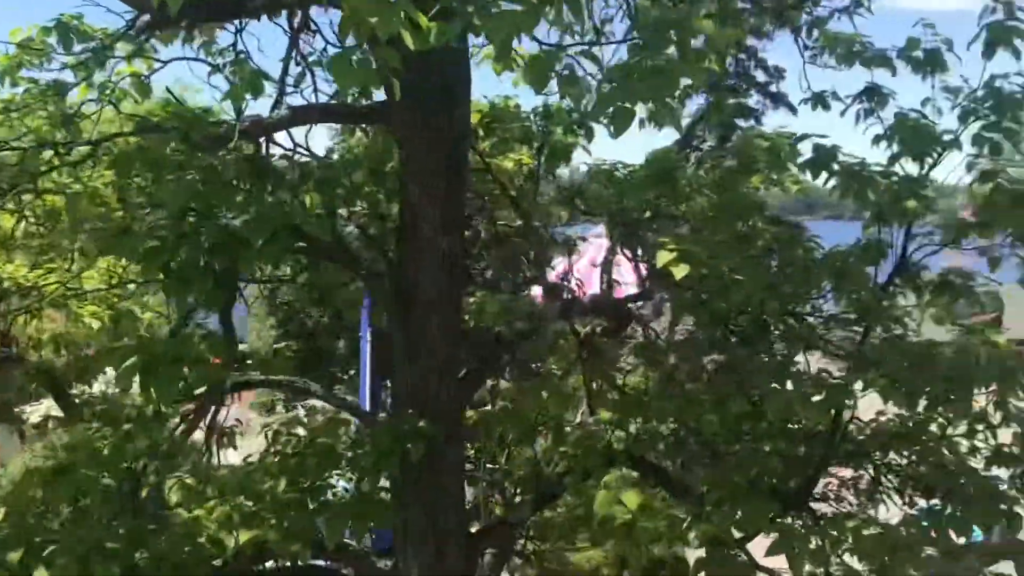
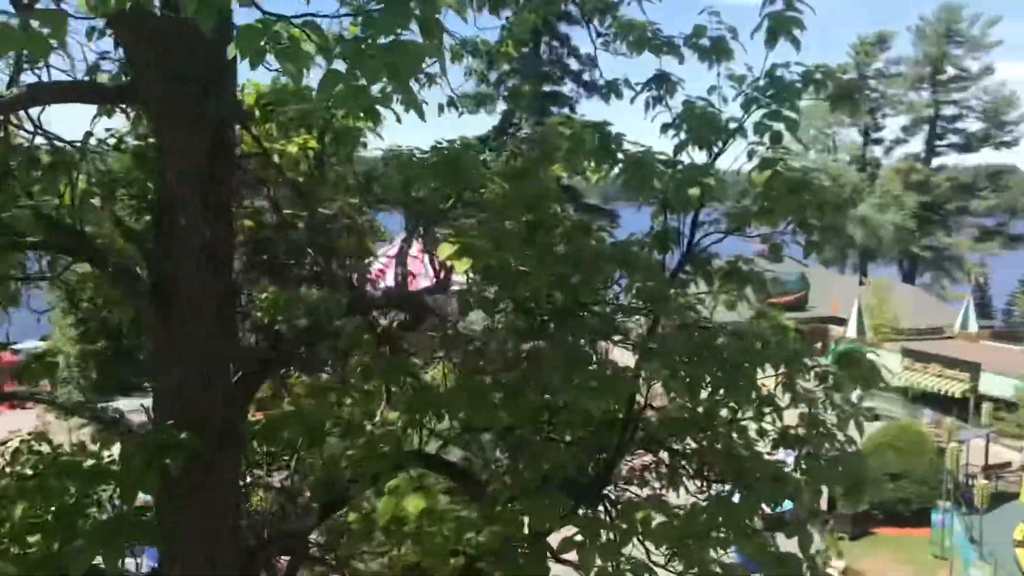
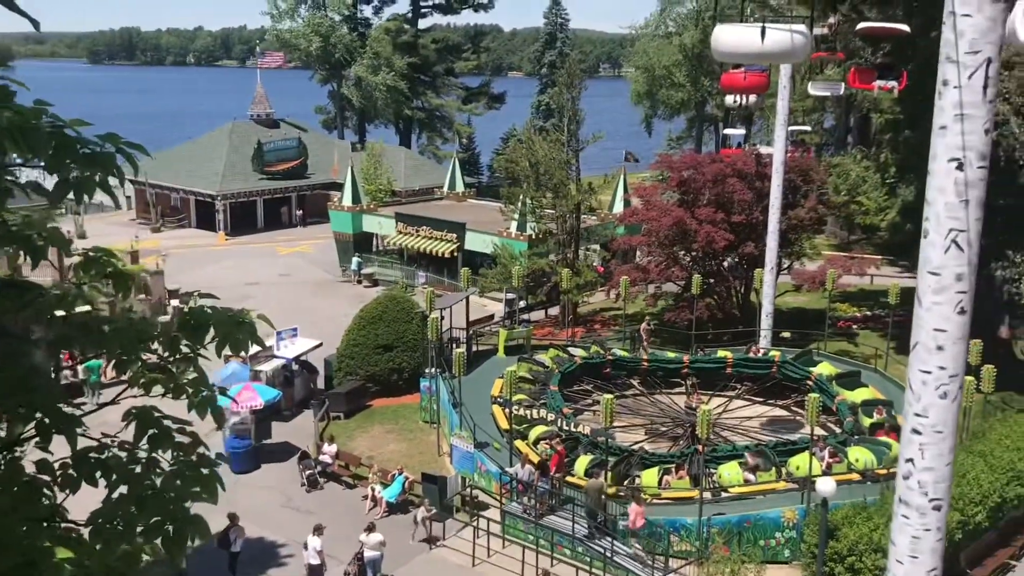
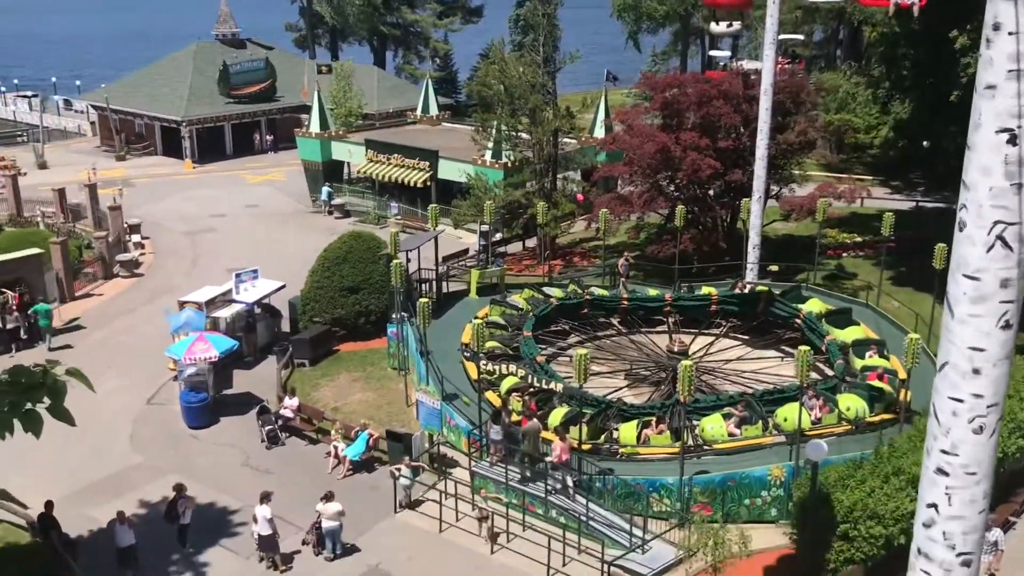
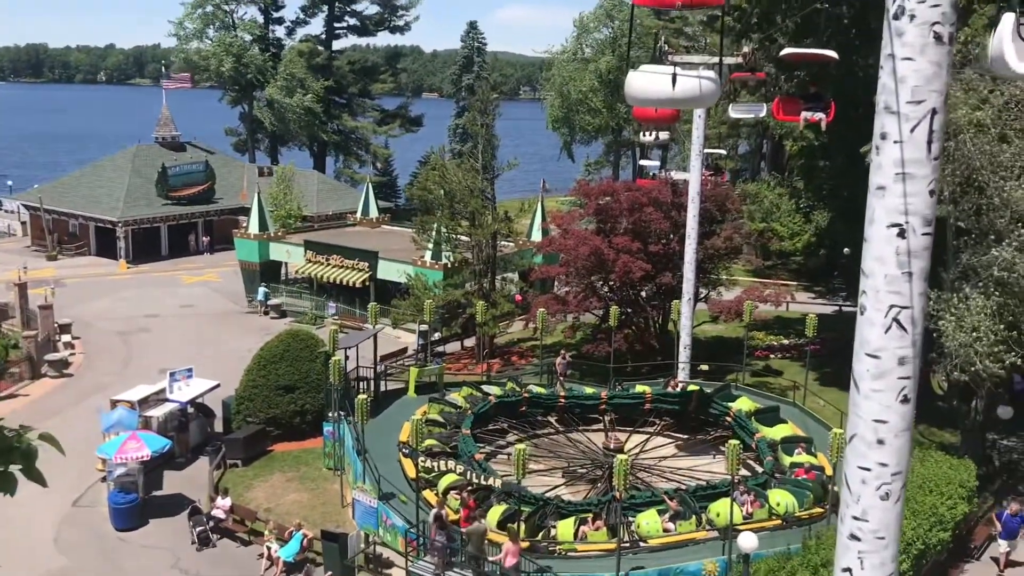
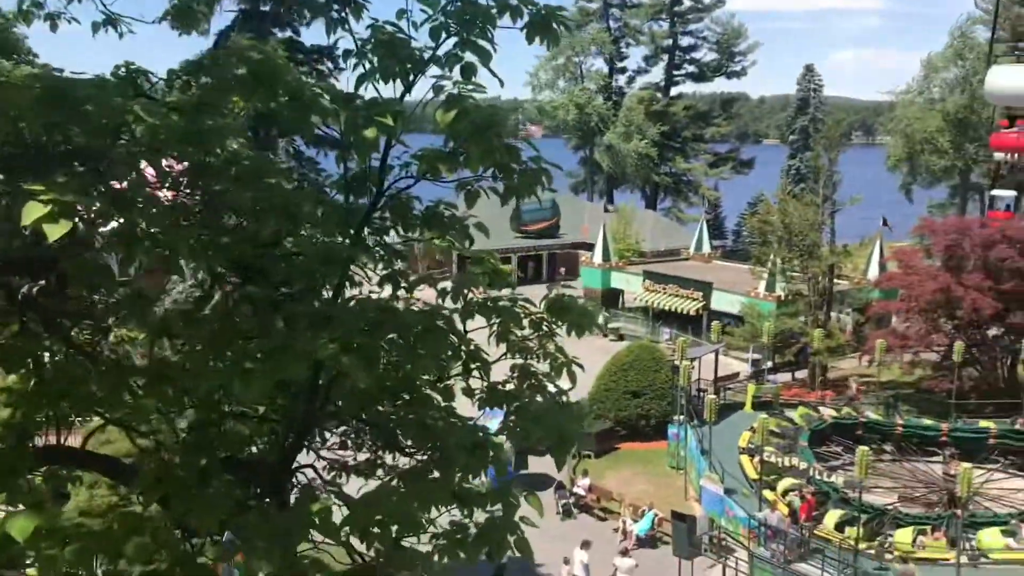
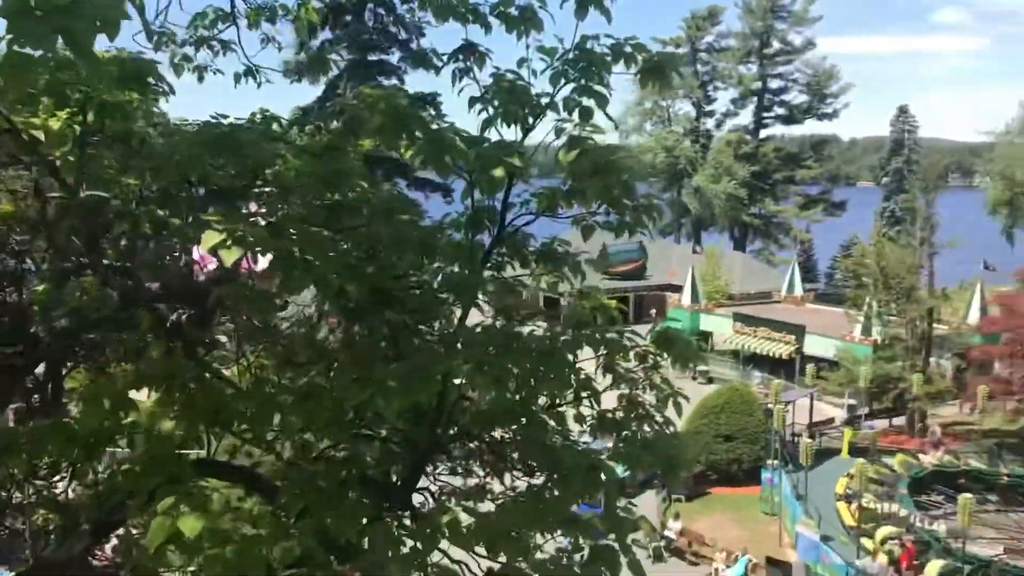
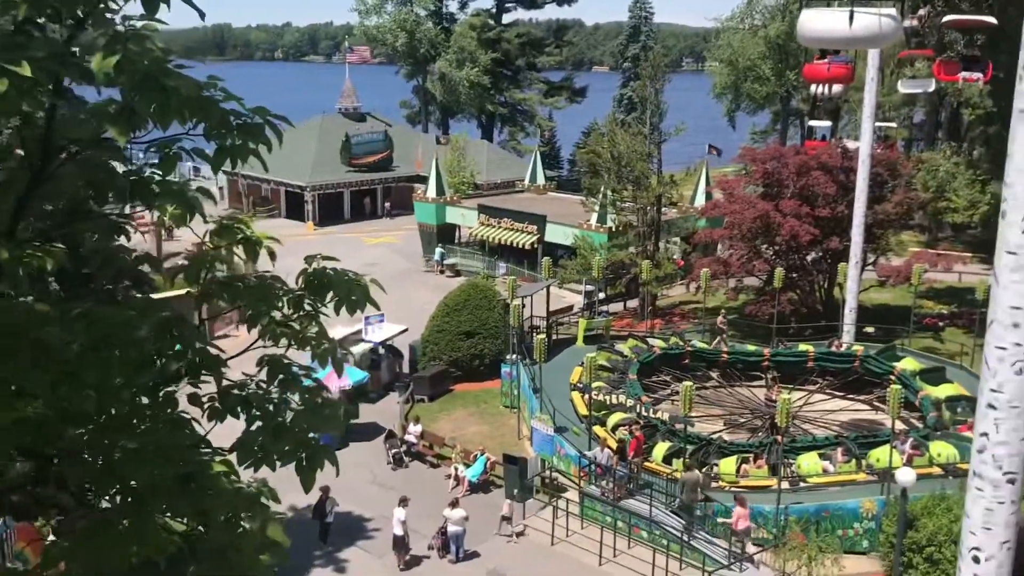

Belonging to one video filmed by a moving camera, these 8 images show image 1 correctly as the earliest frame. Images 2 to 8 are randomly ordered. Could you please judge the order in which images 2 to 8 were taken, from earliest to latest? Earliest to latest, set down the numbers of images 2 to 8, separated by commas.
2, 7, 6, 8, 3, 5, 4
